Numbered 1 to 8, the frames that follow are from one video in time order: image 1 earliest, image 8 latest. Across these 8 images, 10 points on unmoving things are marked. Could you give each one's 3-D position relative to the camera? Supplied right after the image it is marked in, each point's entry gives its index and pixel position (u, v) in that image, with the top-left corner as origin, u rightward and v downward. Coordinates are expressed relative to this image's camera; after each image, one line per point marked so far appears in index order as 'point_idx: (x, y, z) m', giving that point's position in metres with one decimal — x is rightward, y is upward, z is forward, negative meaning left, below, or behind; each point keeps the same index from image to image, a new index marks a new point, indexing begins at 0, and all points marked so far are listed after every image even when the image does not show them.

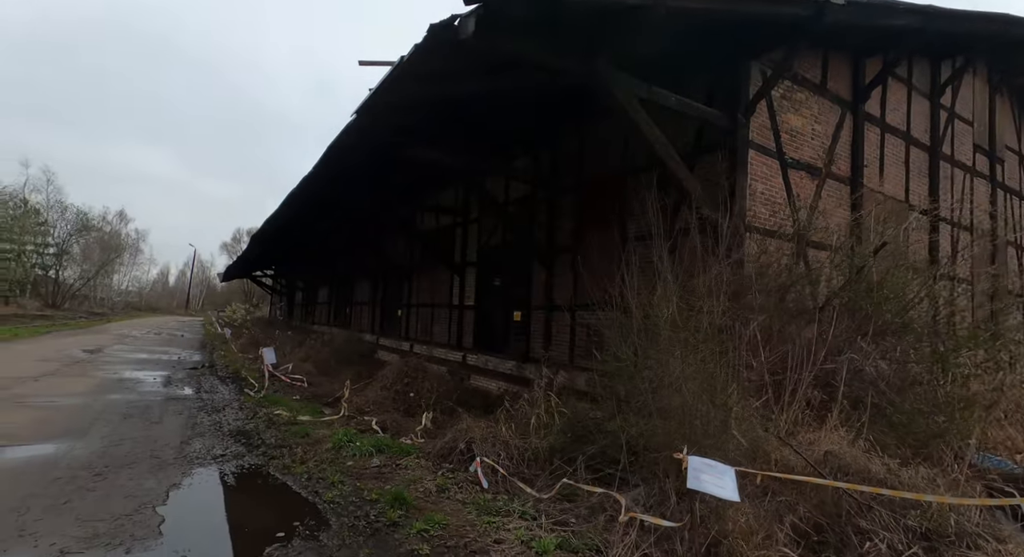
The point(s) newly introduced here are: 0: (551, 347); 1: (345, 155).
0: (+0.7, -1.1, +9.8) m
1: (-2.5, +2.0, +8.7) m
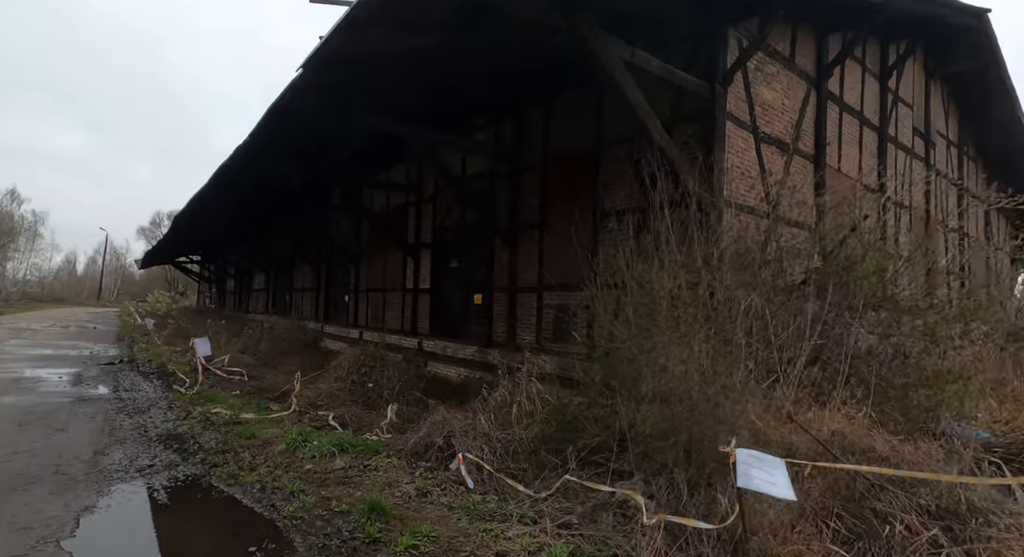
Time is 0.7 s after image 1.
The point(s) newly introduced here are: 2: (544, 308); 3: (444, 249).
0: (0.0, -0.8, +9.3) m
1: (-3.1, +2.3, +7.8) m
2: (+0.5, -0.4, +8.7) m
3: (-1.4, +0.5, +11.4) m
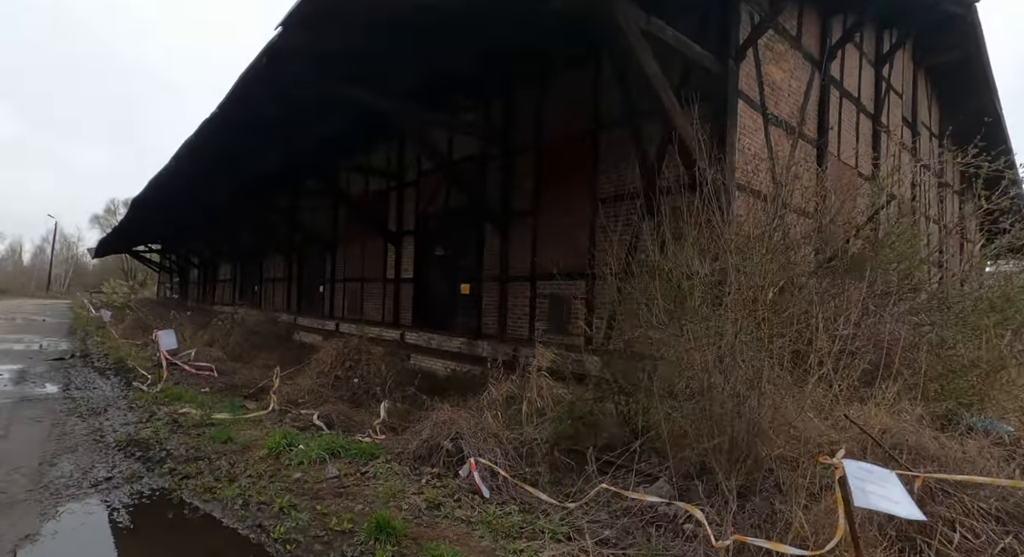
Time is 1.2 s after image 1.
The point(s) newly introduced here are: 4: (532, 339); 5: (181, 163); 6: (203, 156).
0: (-0.1, -0.7, +8.9) m
1: (-3.2, +2.5, +7.2) m
2: (+0.4, -0.3, +8.3) m
3: (-1.7, +0.7, +10.9) m
4: (+0.3, -0.9, +8.3) m
5: (-6.4, +2.3, +10.9) m
6: (-5.8, +2.3, +10.5) m
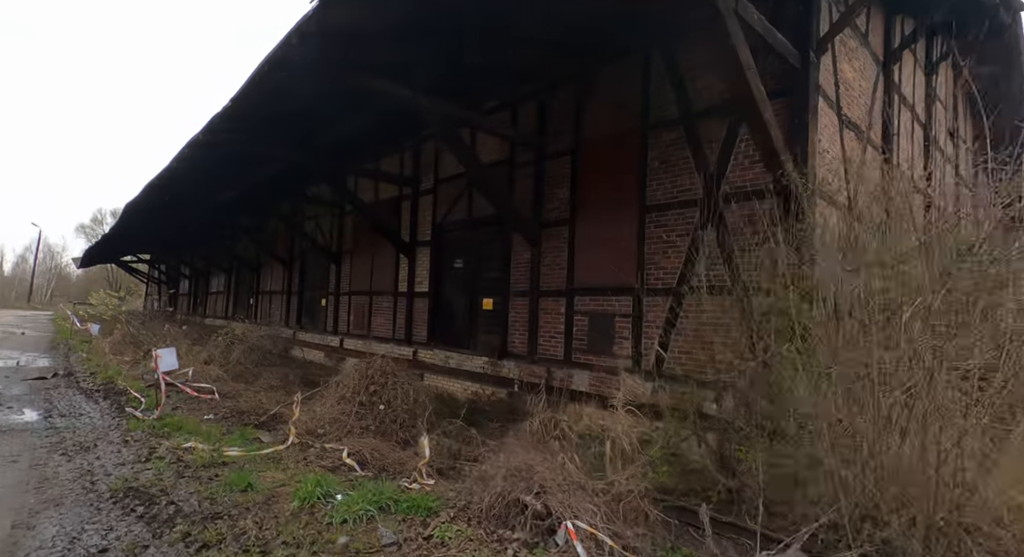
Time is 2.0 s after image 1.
0: (+0.3, -0.9, +8.1) m
1: (-2.6, +2.3, +6.5) m
2: (+0.8, -0.5, +7.6) m
3: (-1.2, +0.5, +10.1) m
4: (+0.7, -1.1, +7.6) m
5: (-6.0, +2.1, +10.1) m
6: (-5.3, +2.1, +9.7) m
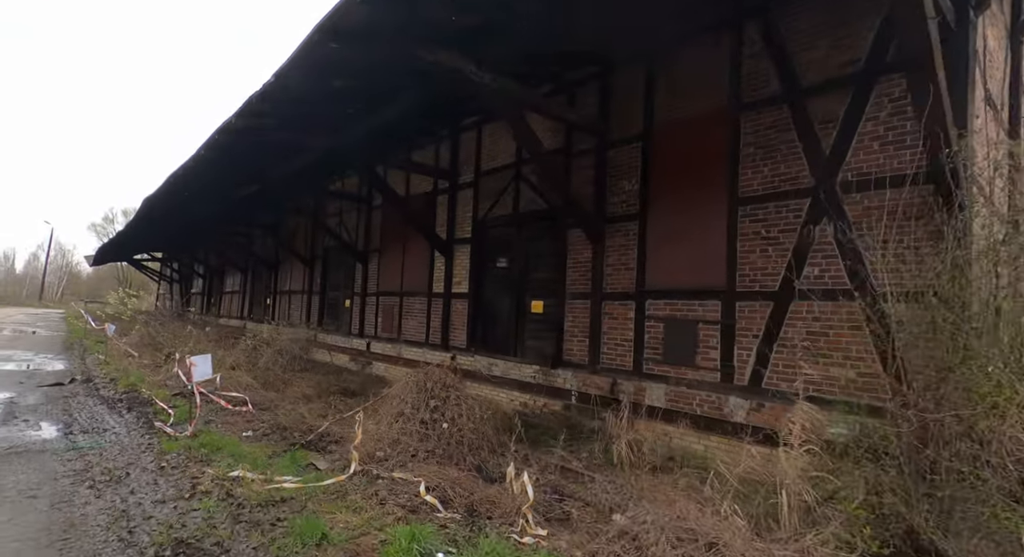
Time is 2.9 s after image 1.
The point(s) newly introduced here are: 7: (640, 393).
0: (+1.1, -0.9, +7.4) m
1: (-1.8, +2.3, +5.7) m
2: (+1.6, -0.5, +6.8) m
3: (-0.4, +0.5, +9.4) m
4: (+1.5, -1.1, +6.8) m
5: (-5.1, +2.1, +9.4) m
6: (-4.5, +2.1, +9.0) m
7: (+1.5, -1.4, +6.7) m
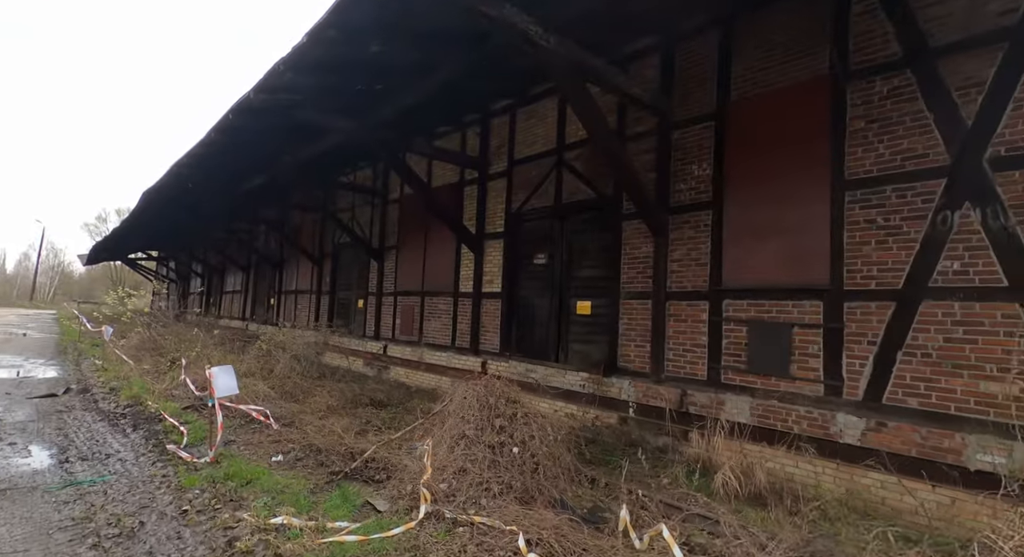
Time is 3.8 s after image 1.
0: (+1.7, -0.9, +6.6) m
1: (-1.2, +2.4, +4.9) m
2: (+2.3, -0.5, +6.0) m
3: (+0.2, +0.5, +8.6) m
4: (+2.2, -1.1, +6.0) m
5: (-4.5, +2.1, +8.5) m
6: (-3.9, +2.2, +8.2) m
7: (+2.1, -1.3, +5.9) m
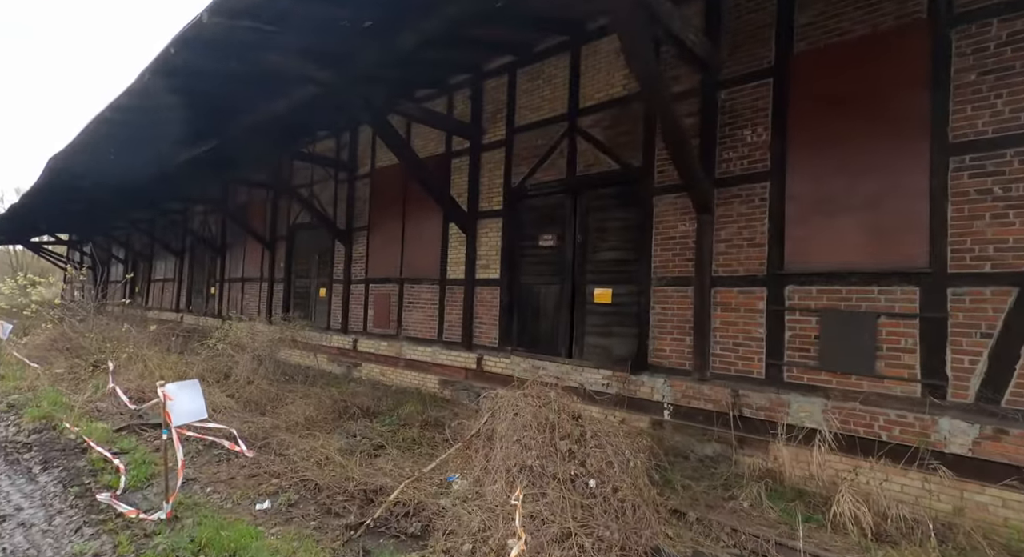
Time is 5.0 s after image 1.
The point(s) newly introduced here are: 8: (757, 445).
0: (+2.0, -0.7, +5.7) m
1: (-0.8, +2.5, +3.7) m
2: (+2.5, -0.3, +5.2) m
3: (+0.2, +0.7, +7.5) m
4: (+2.4, -0.9, +5.2) m
5: (-4.5, +2.3, +6.9) m
6: (-3.8, +2.4, +6.6) m
7: (+2.4, -1.2, +5.1) m
8: (+2.3, -1.6, +5.2) m
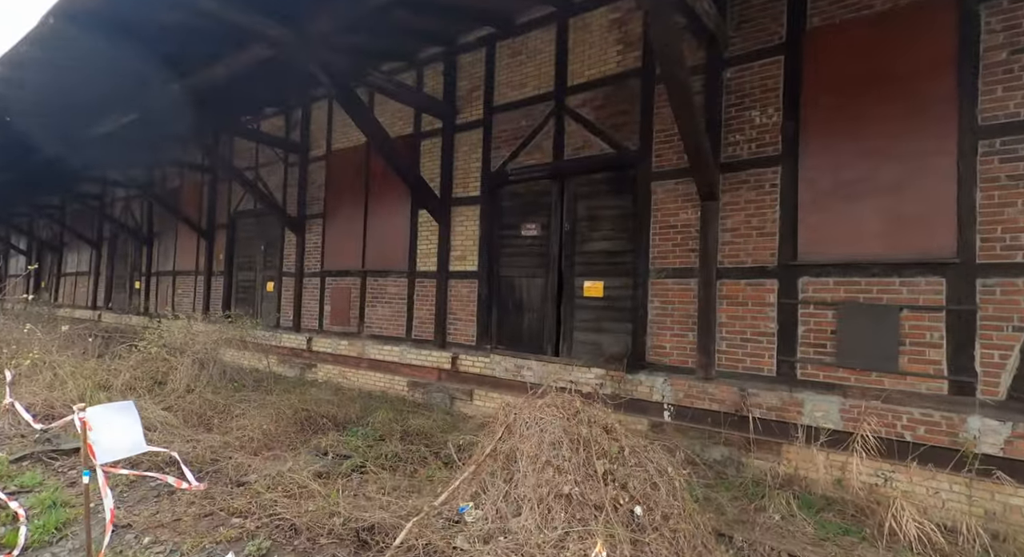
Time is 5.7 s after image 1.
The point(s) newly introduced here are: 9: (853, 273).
0: (+1.9, -0.6, +5.3) m
1: (-0.7, +2.5, +3.0) m
2: (+2.5, -0.2, +4.8) m
3: (0.0, +0.8, +6.9) m
4: (+2.4, -0.8, +4.9) m
5: (-4.6, +2.4, +5.9) m
6: (-3.9, +2.4, +5.6) m
7: (+2.4, -1.1, +4.7) m
8: (+2.2, -1.5, +4.9) m
9: (+2.8, 0.0, +4.6) m
